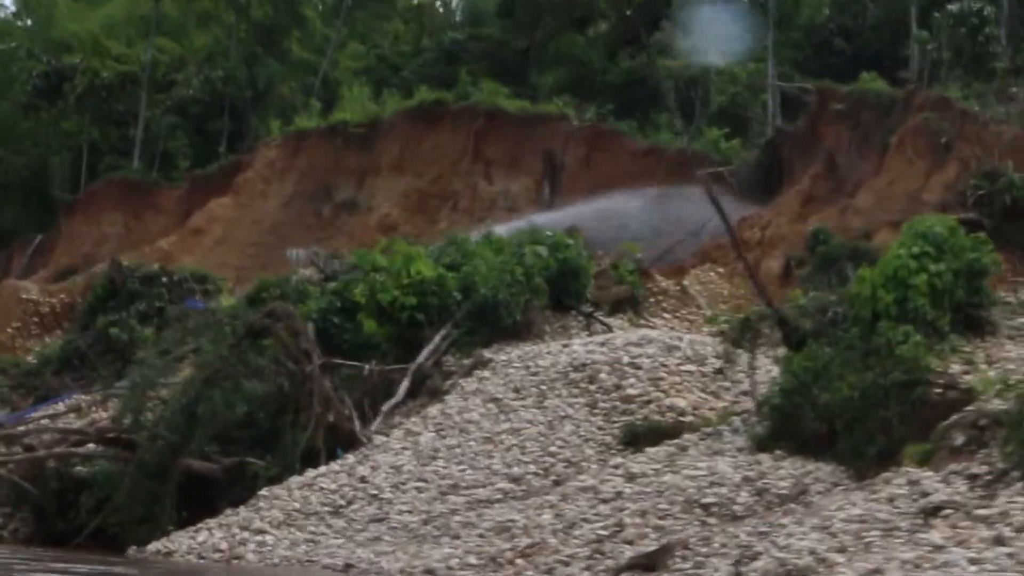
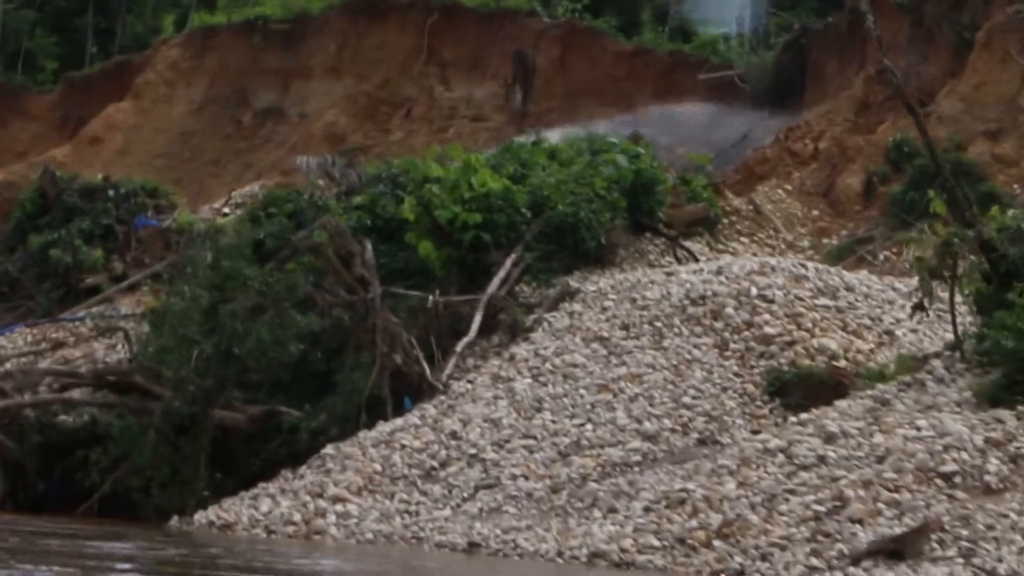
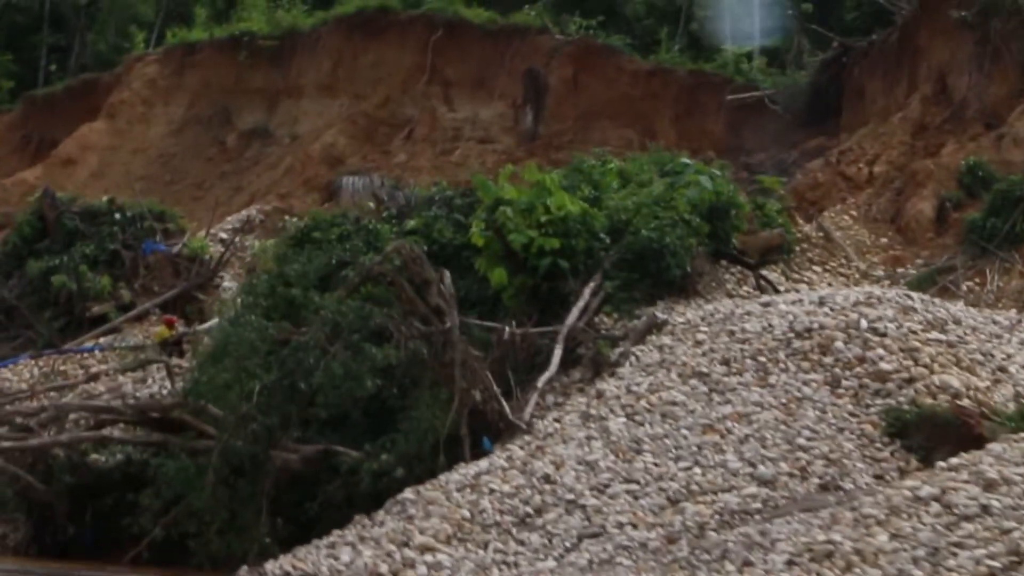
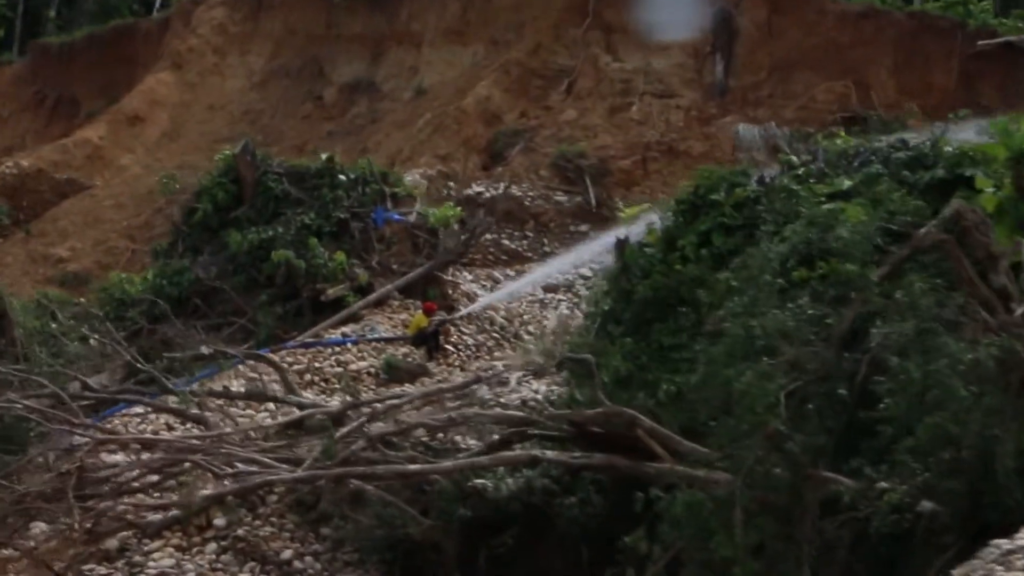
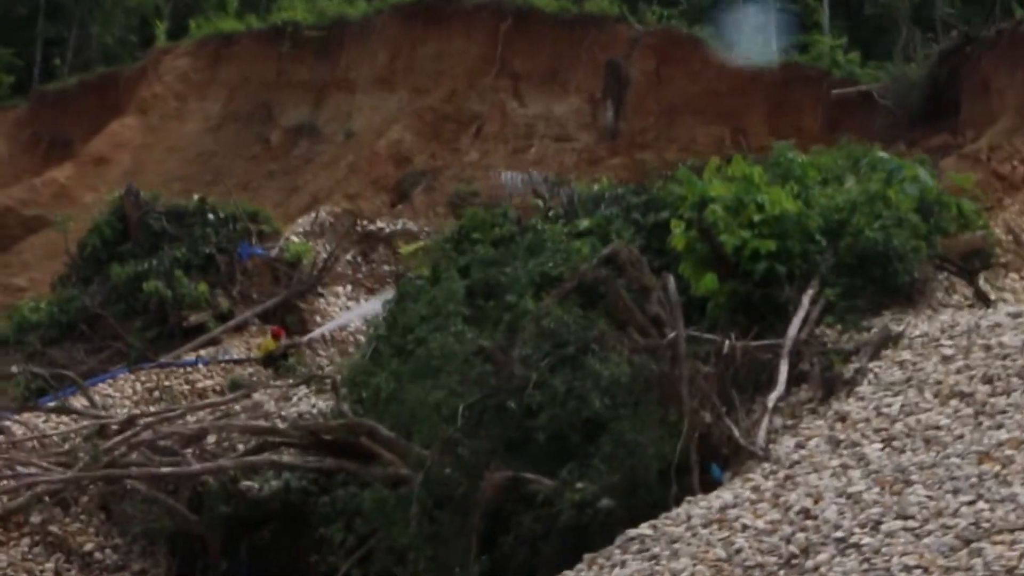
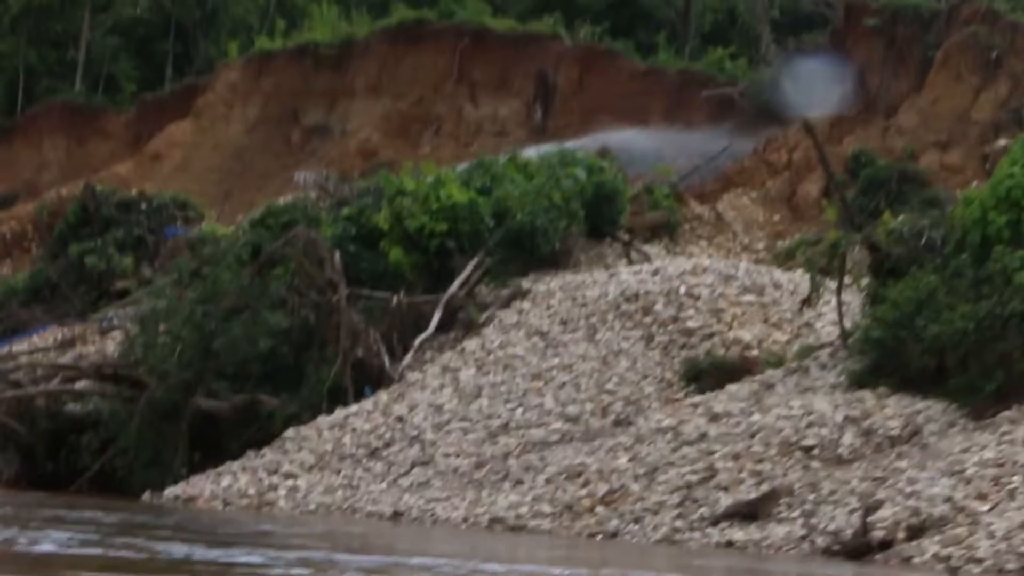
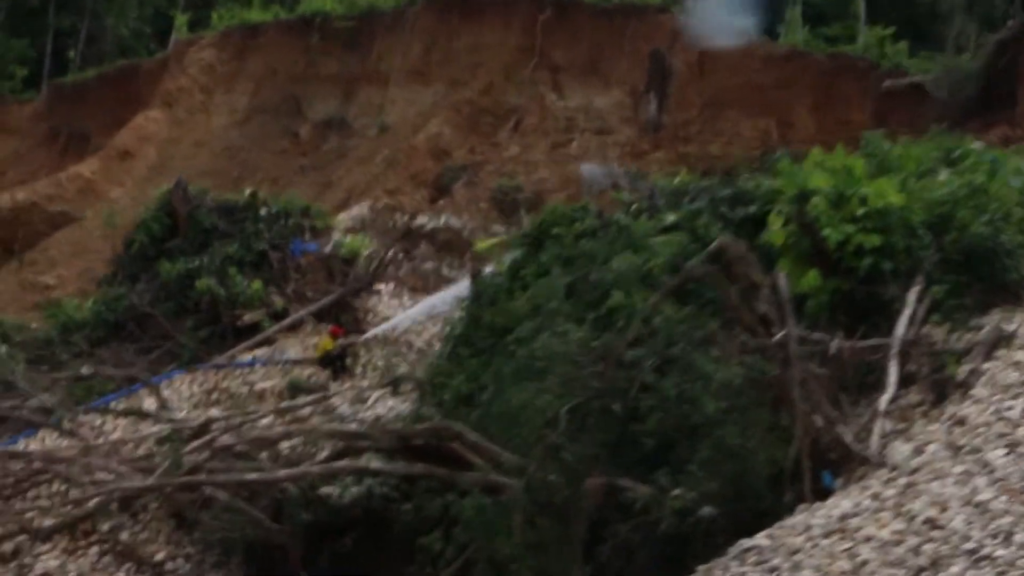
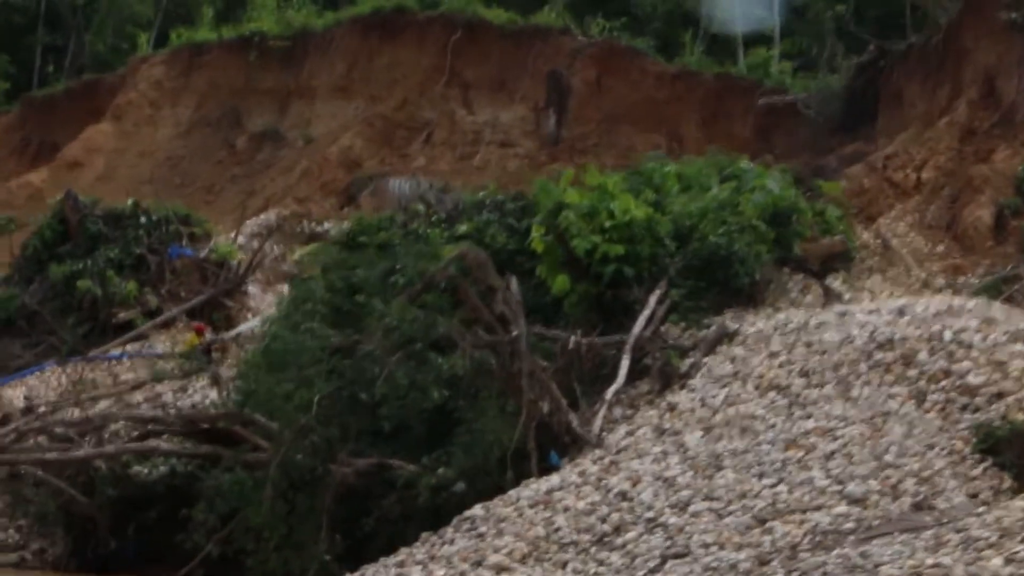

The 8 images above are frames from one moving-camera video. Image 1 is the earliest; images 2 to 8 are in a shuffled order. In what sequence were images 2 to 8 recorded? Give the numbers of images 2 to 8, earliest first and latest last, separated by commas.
6, 2, 3, 8, 5, 7, 4
